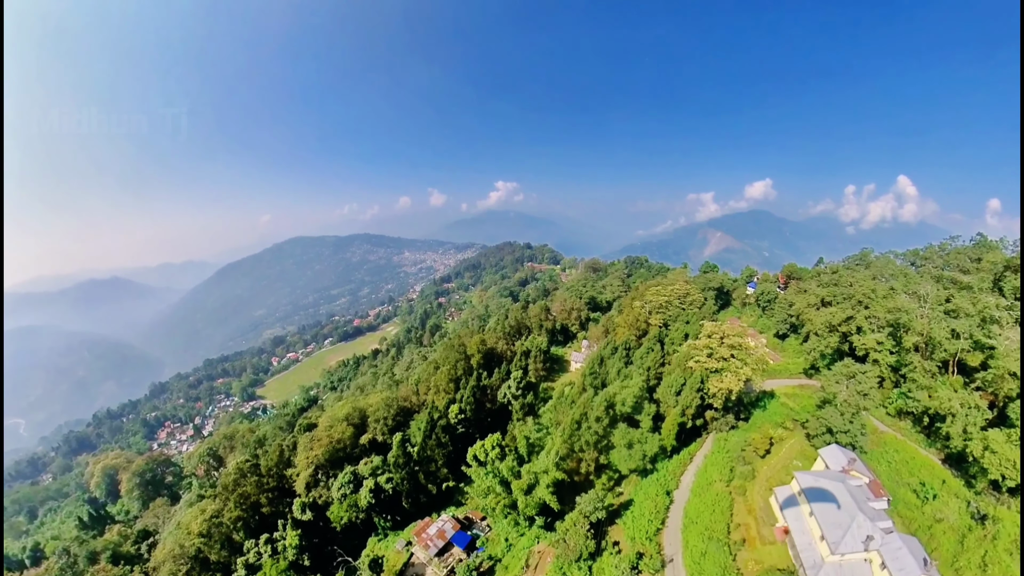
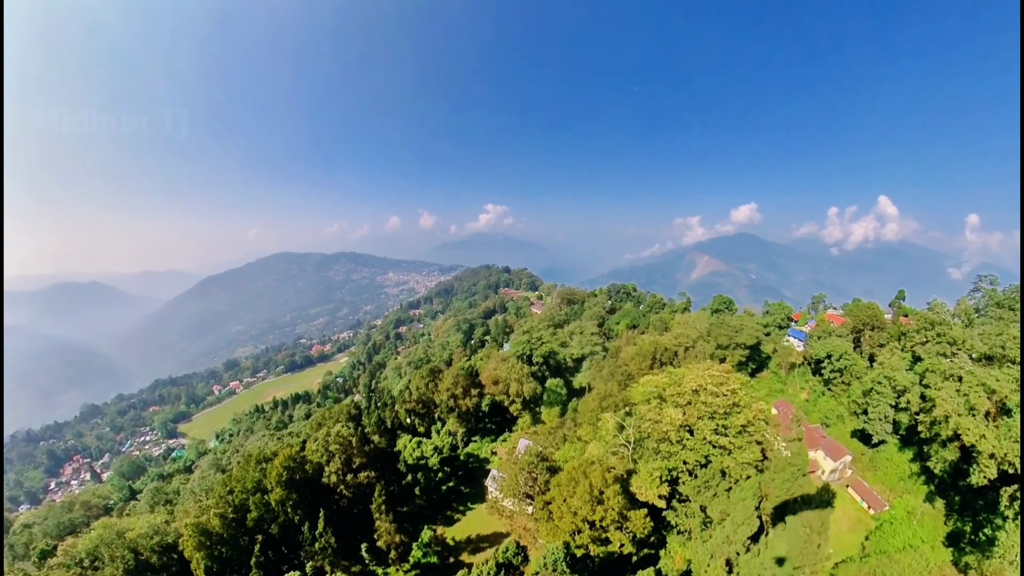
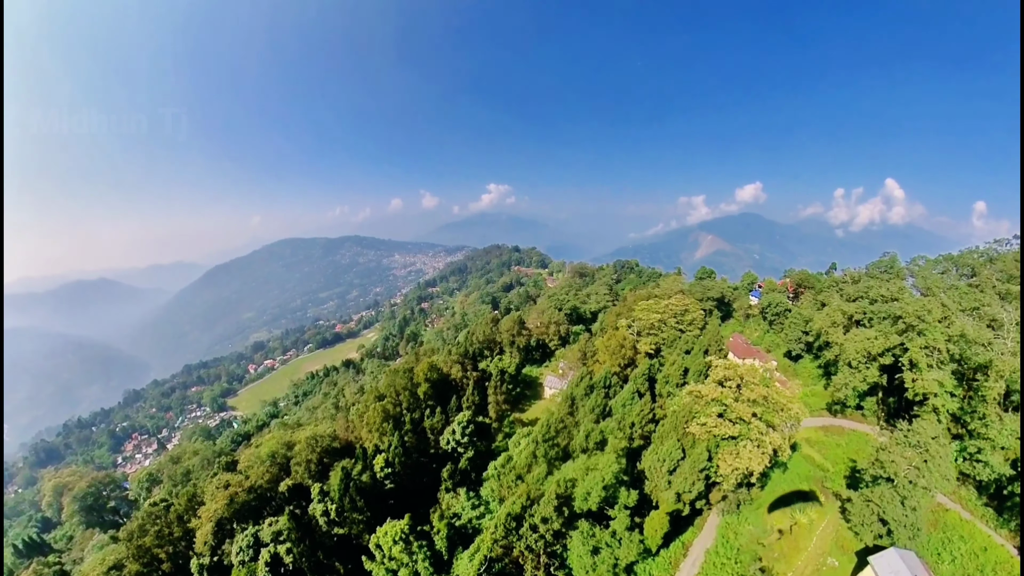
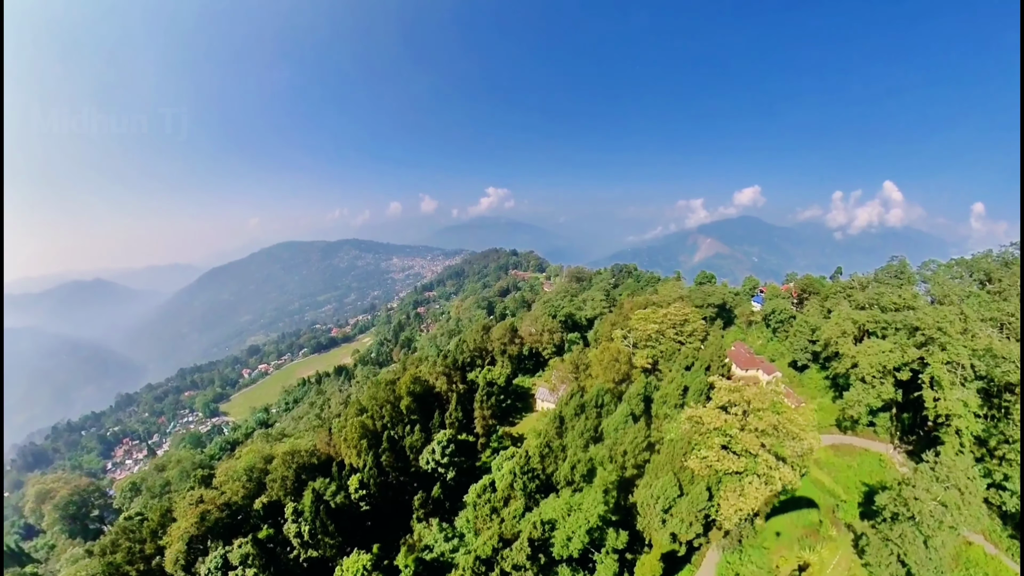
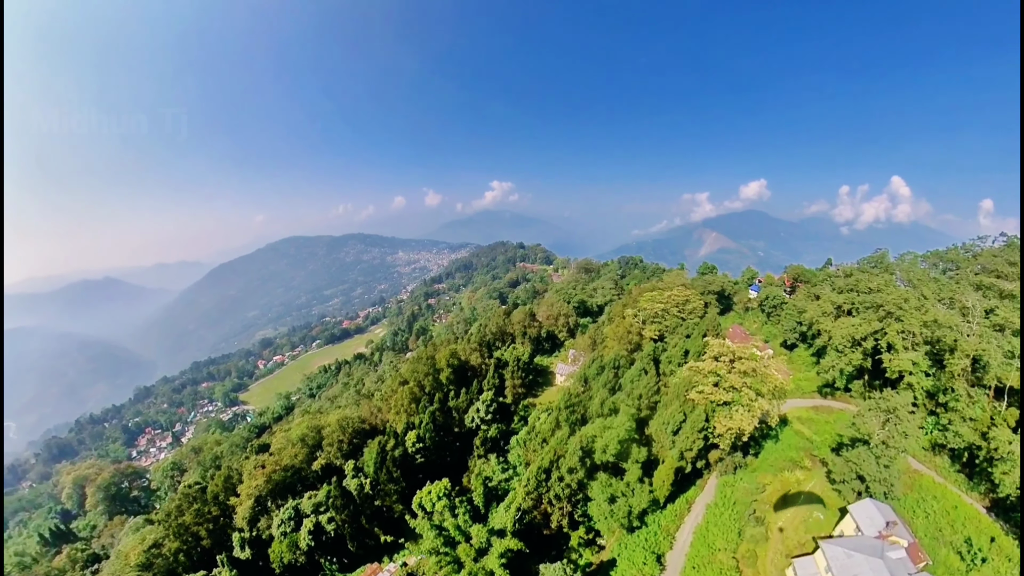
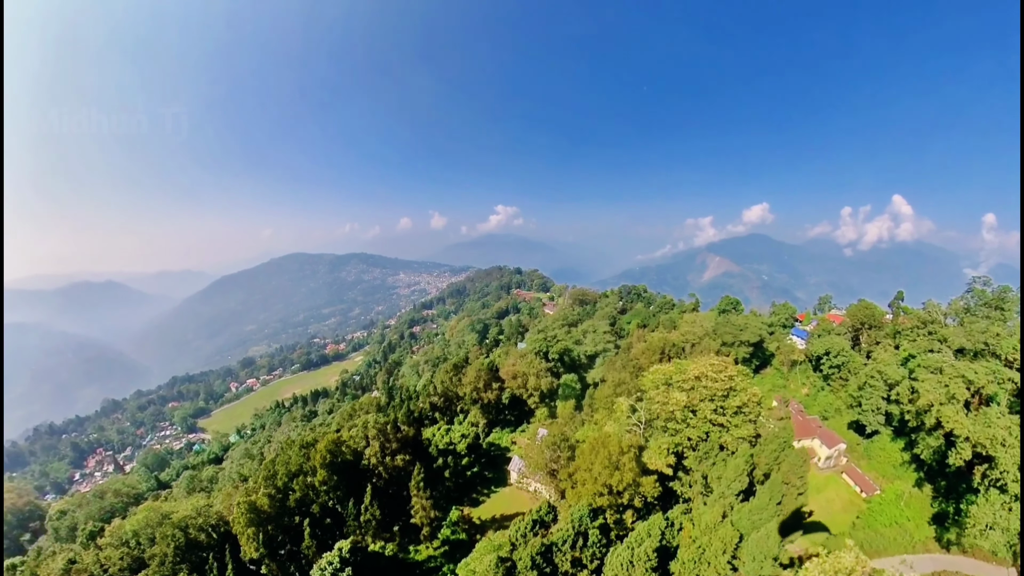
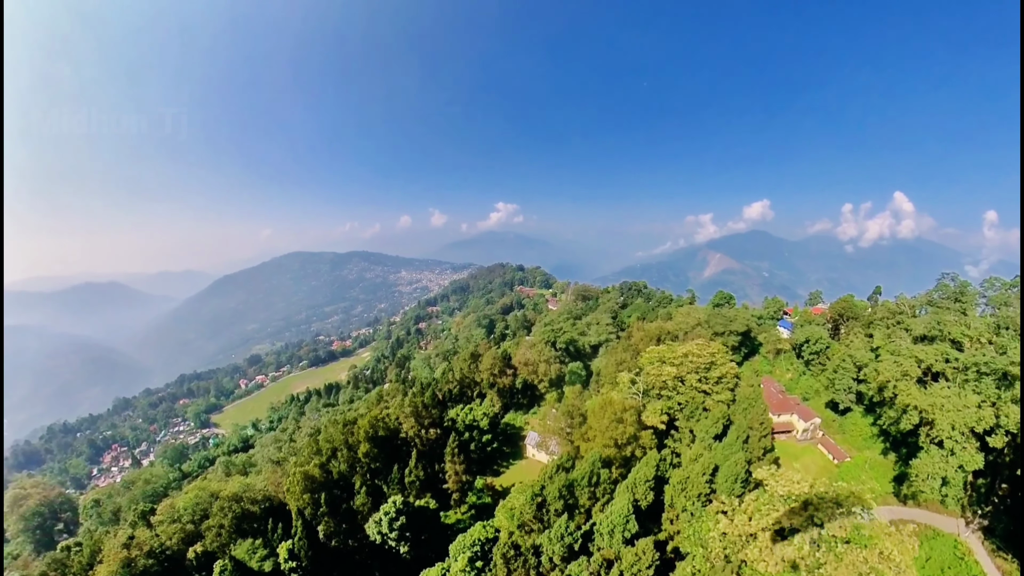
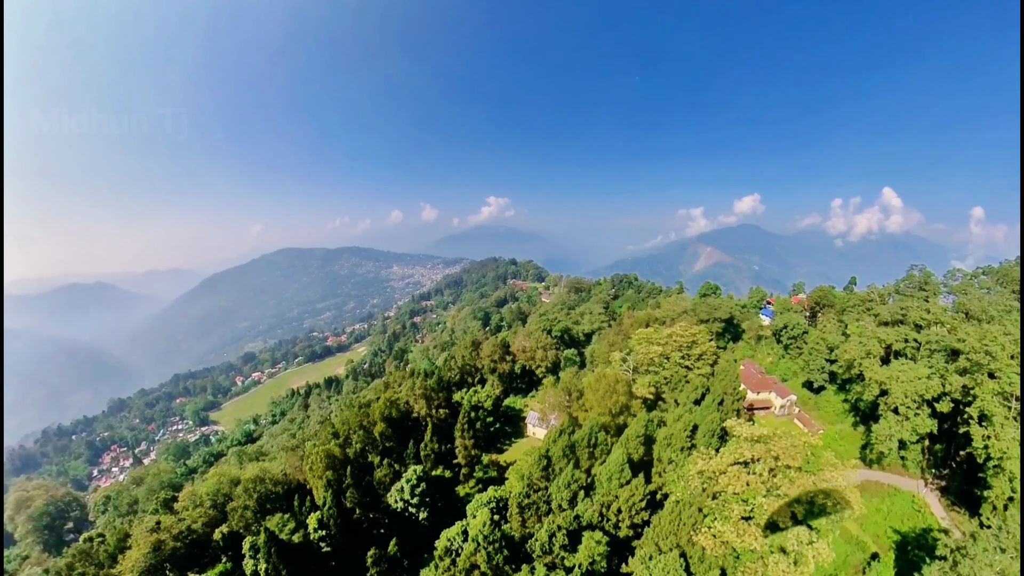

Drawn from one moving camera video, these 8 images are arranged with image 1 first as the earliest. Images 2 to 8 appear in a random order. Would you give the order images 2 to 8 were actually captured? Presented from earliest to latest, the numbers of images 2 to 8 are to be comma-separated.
5, 3, 4, 8, 7, 6, 2
